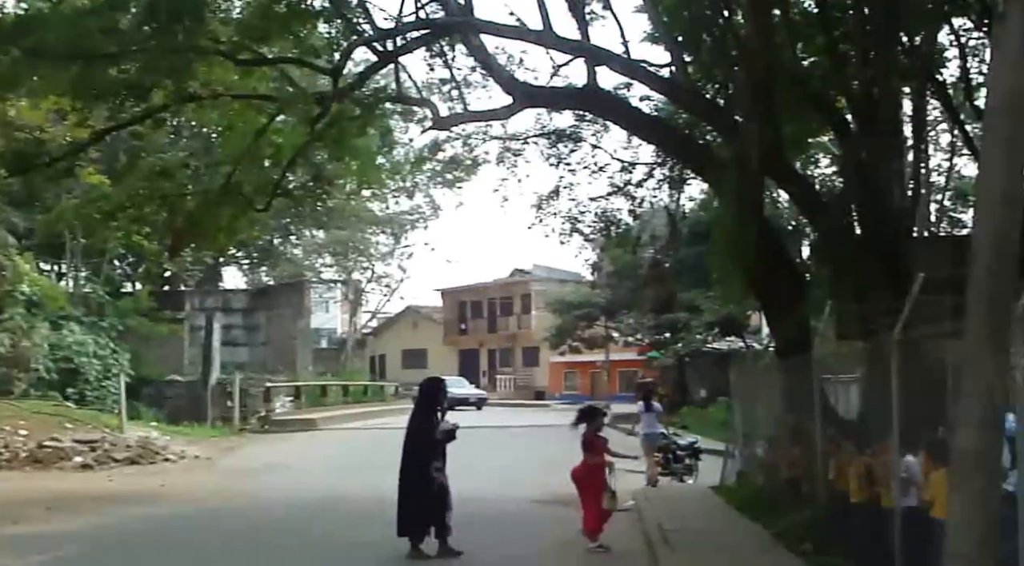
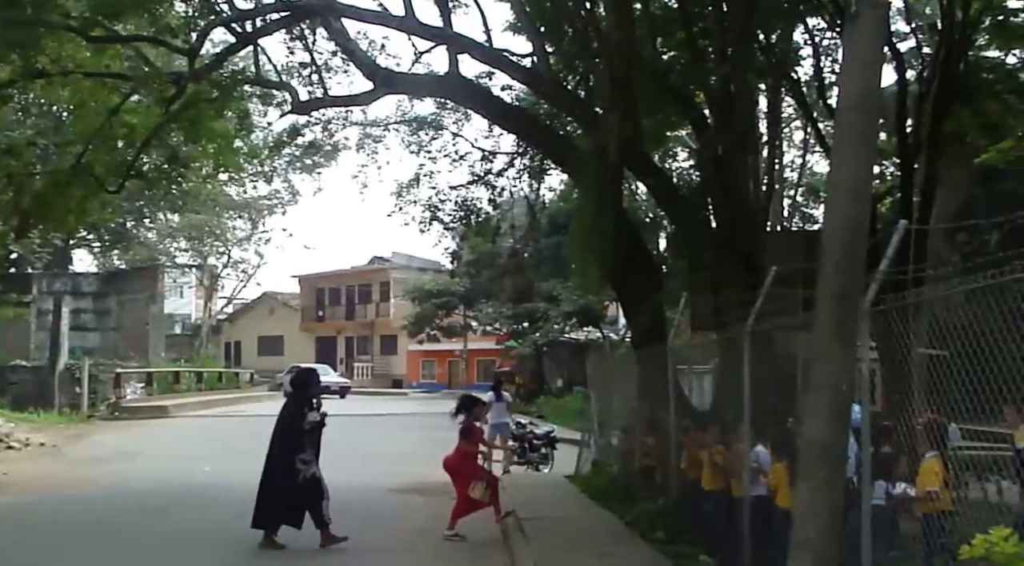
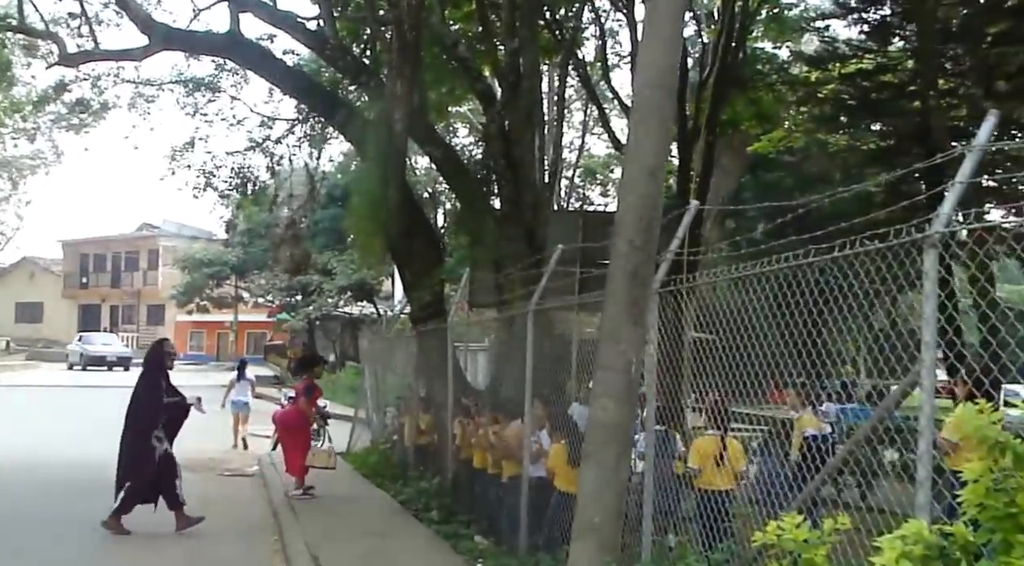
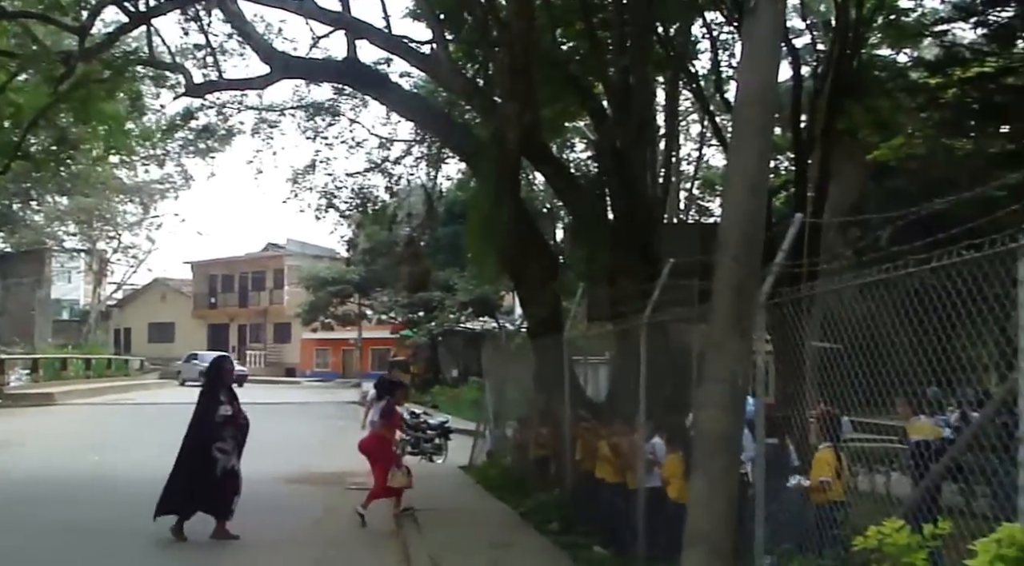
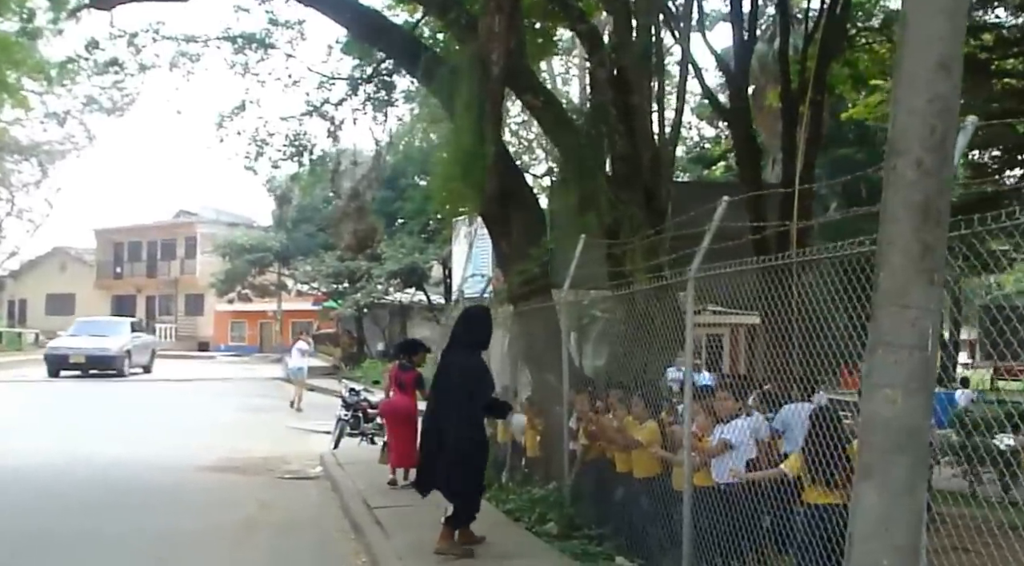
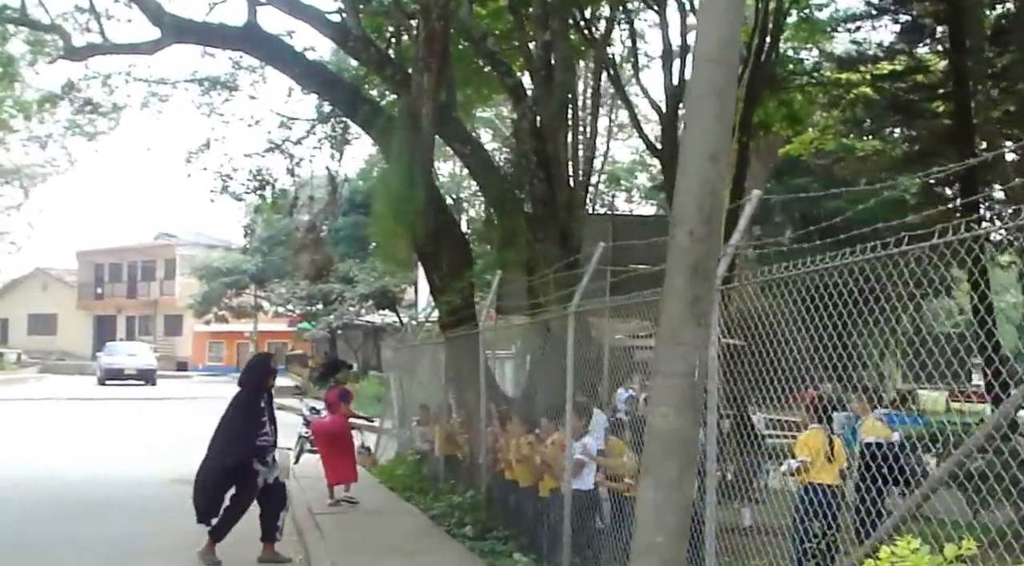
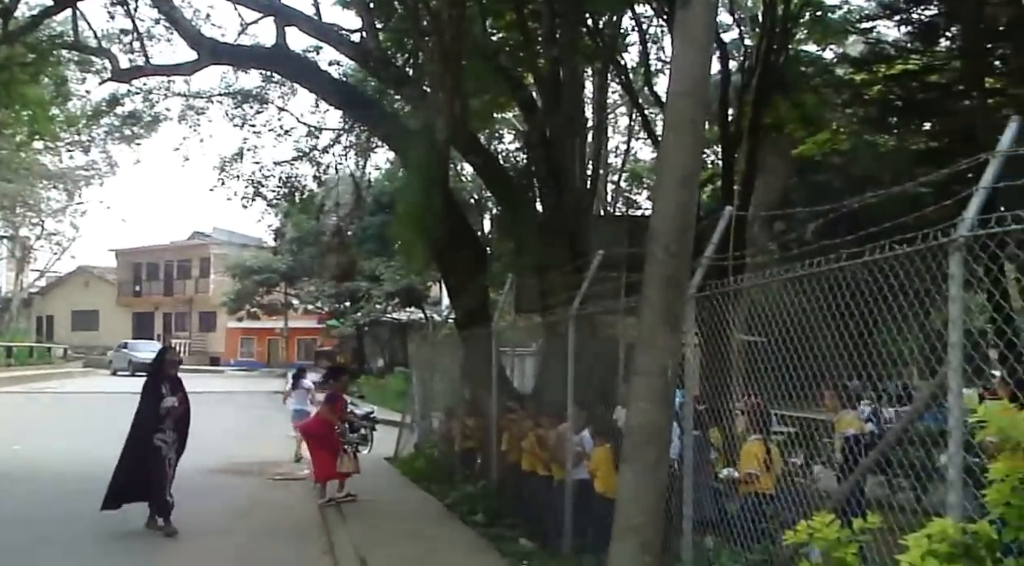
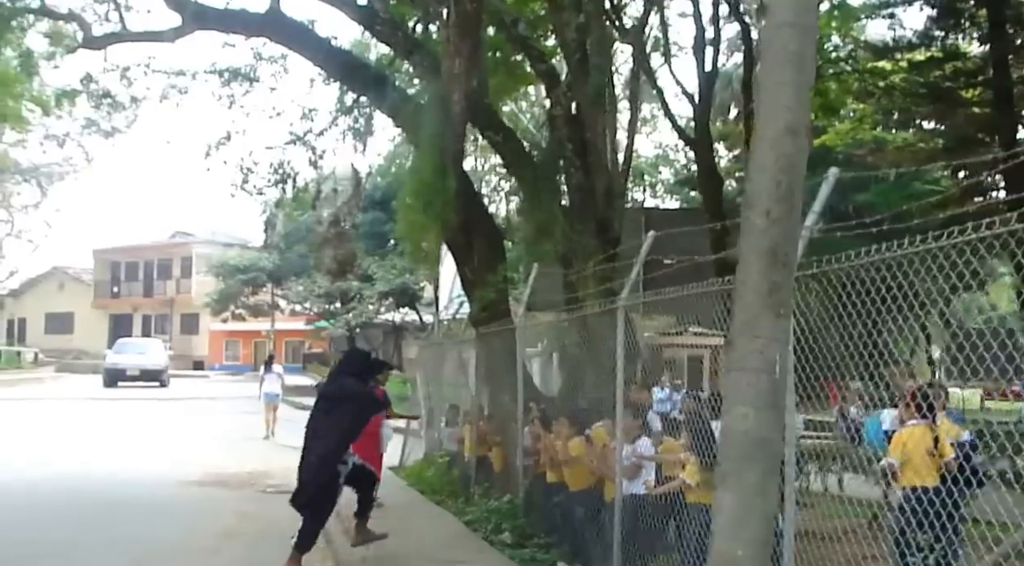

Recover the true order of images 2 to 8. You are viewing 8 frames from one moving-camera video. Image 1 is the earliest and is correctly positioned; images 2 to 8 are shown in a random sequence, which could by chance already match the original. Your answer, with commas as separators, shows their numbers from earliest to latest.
2, 4, 7, 3, 6, 8, 5
